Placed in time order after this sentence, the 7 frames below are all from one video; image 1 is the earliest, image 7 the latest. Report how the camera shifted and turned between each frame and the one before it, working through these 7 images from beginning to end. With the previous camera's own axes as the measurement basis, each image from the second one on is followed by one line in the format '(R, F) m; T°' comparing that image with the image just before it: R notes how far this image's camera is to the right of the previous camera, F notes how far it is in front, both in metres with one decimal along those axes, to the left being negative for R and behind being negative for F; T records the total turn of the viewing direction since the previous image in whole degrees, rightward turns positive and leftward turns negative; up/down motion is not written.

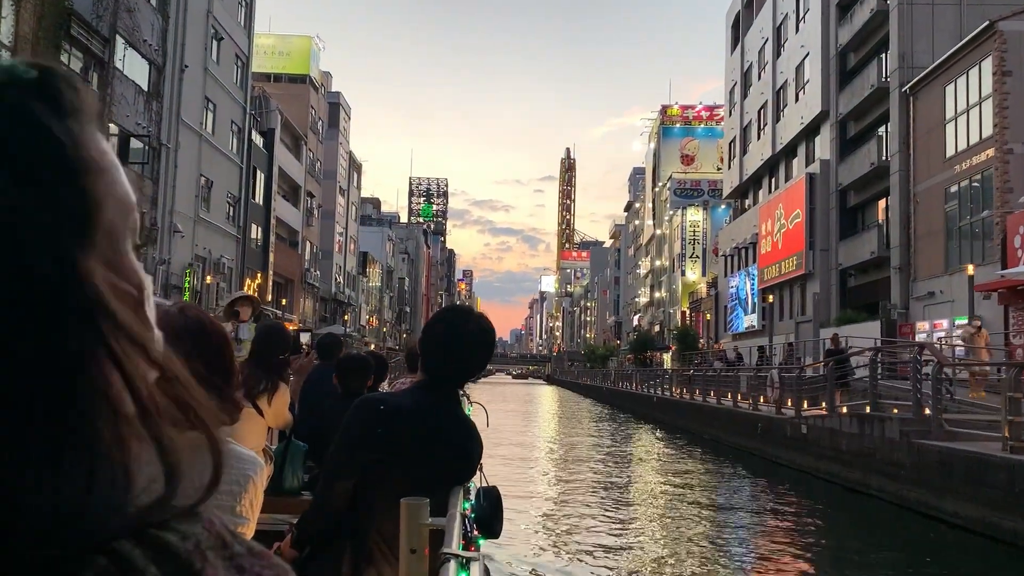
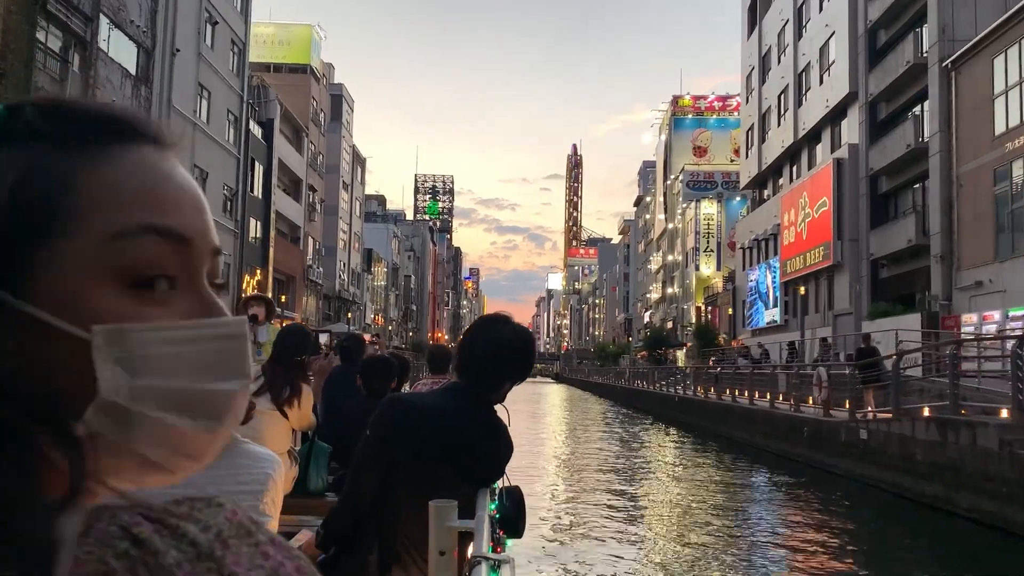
(-0.1, +0.9) m; 0°
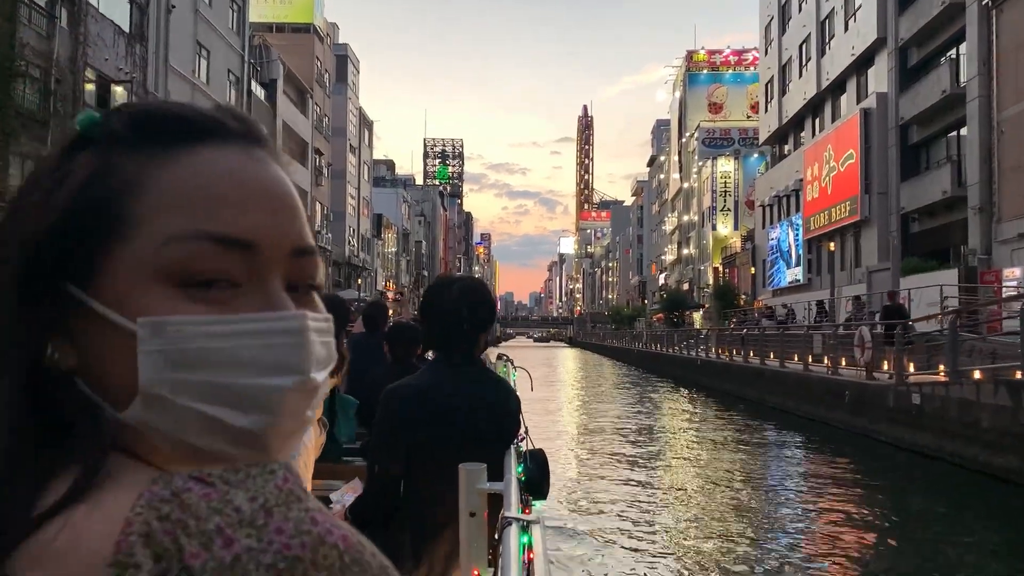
(0.0, +0.5) m; -1°
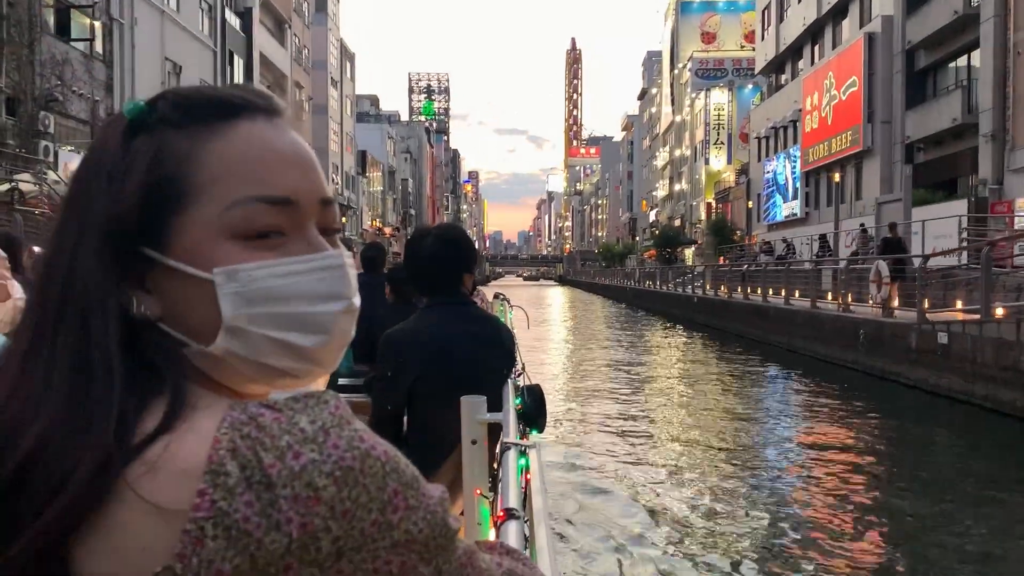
(0.0, +0.5) m; +1°
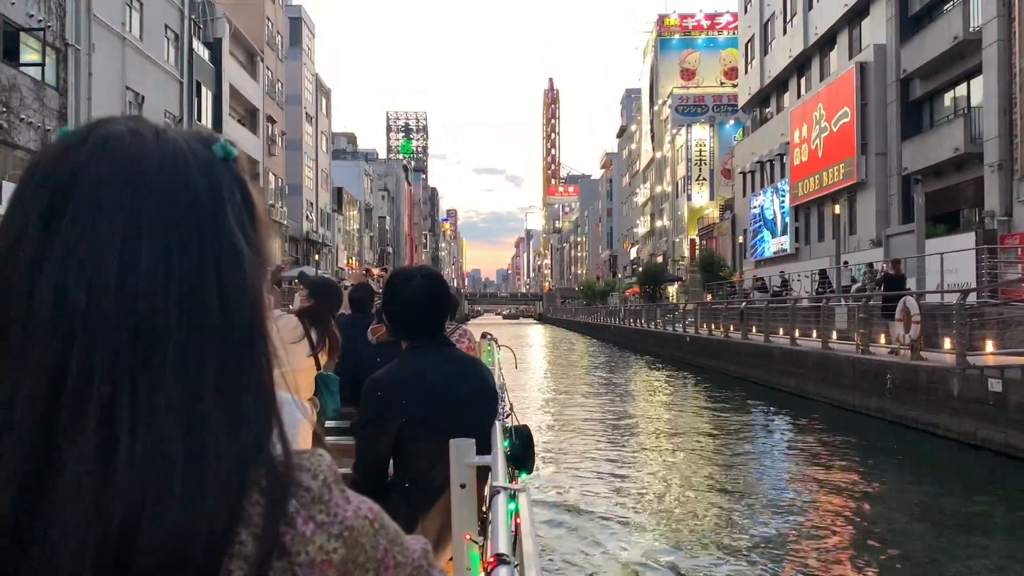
(0.0, +0.8) m; +2°
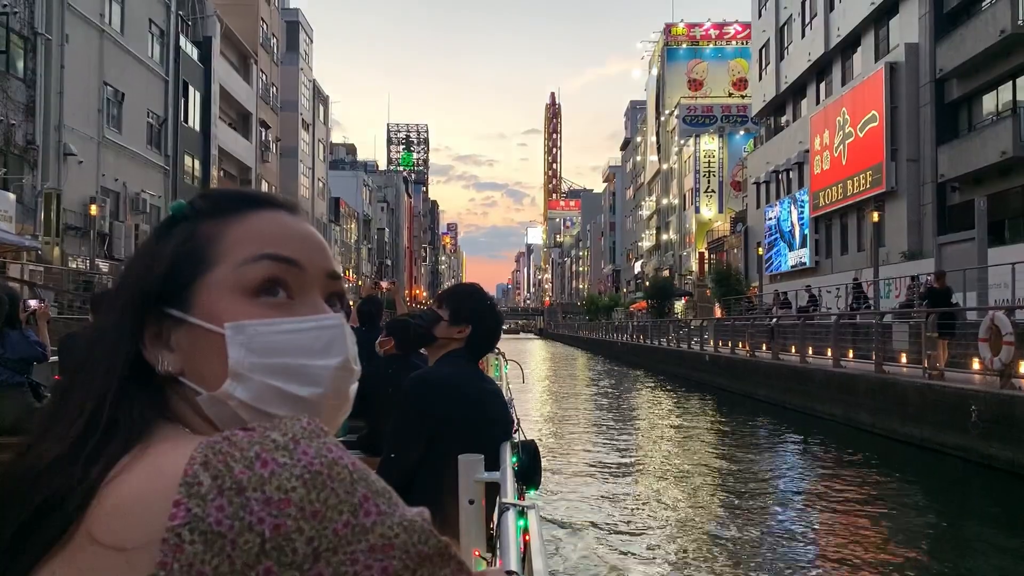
(-0.1, +1.0) m; 0°
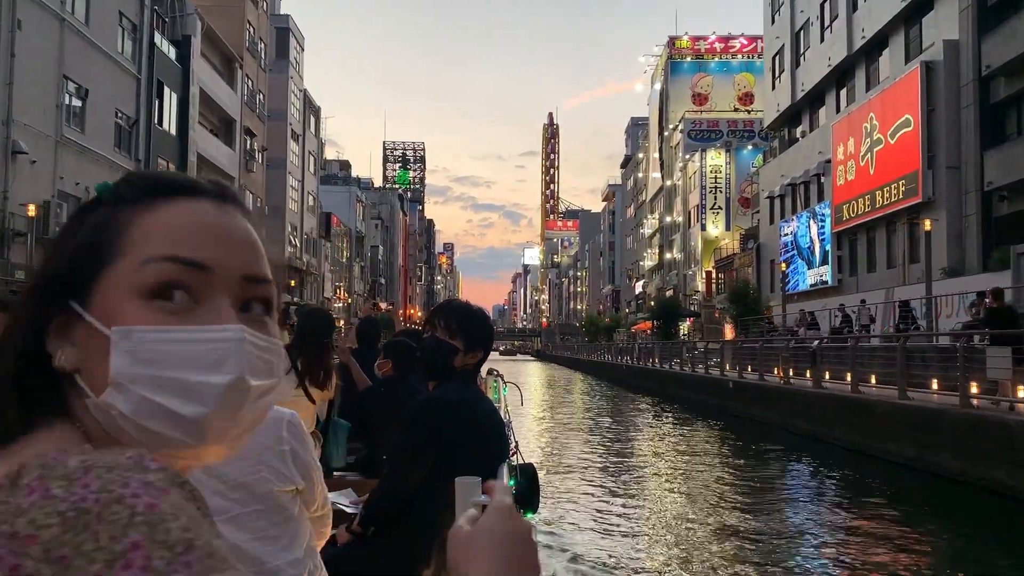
(0.0, +1.3) m; 0°
